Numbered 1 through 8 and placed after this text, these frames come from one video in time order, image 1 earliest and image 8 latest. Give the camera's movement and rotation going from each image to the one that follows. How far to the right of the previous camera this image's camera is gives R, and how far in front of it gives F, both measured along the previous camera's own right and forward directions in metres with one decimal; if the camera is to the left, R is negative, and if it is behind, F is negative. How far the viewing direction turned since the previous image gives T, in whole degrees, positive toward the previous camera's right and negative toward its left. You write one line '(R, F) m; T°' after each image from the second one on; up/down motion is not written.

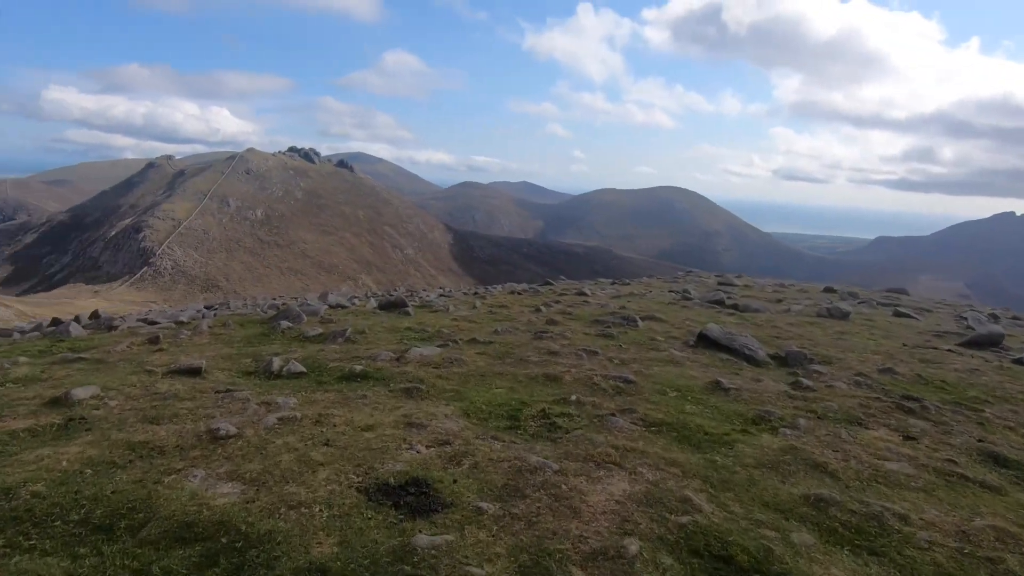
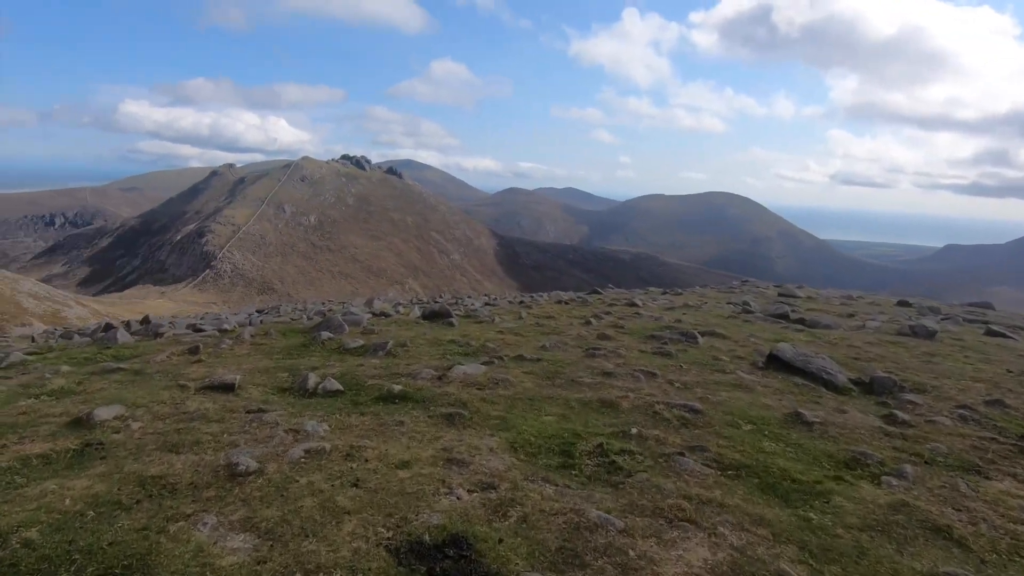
(-0.1, +0.9) m; -5°
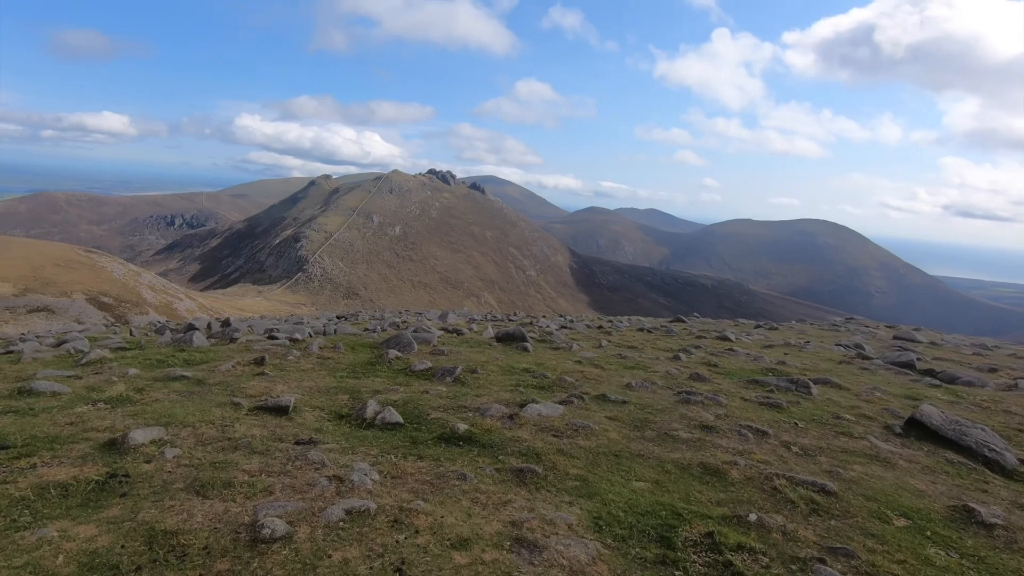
(-0.2, +1.3) m; -8°
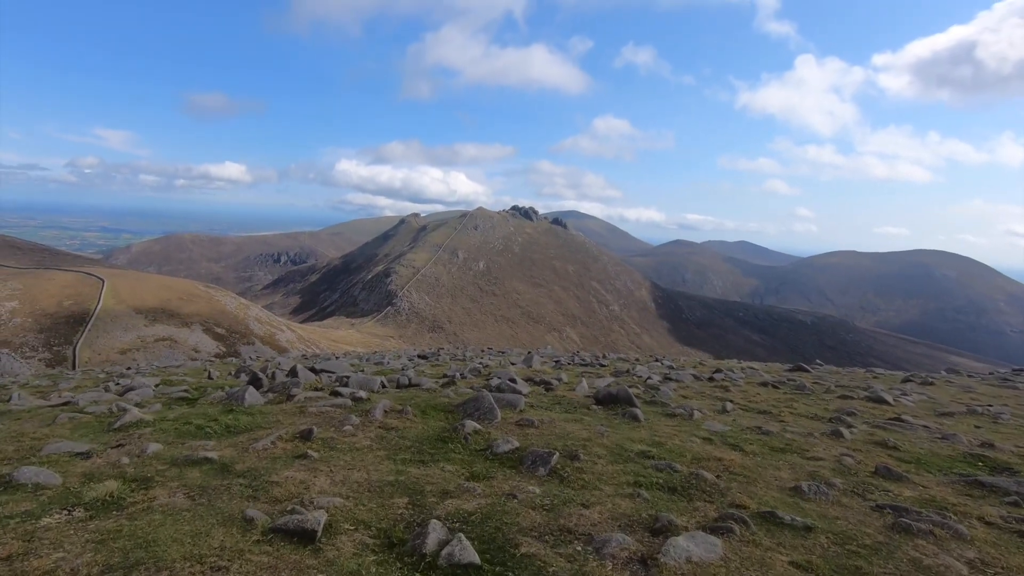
(-0.5, +2.8) m; -9°
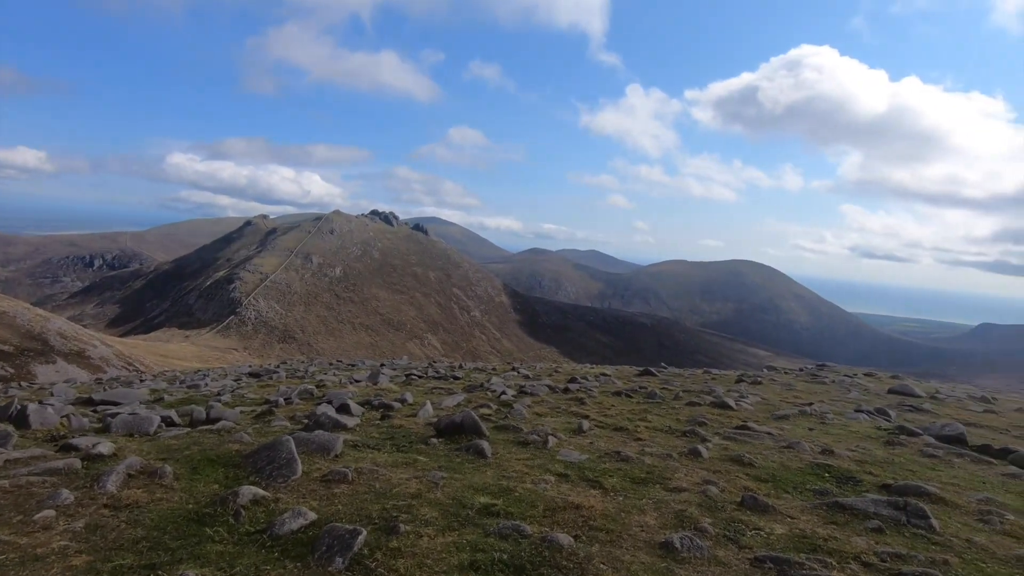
(+0.8, +2.3) m; +15°
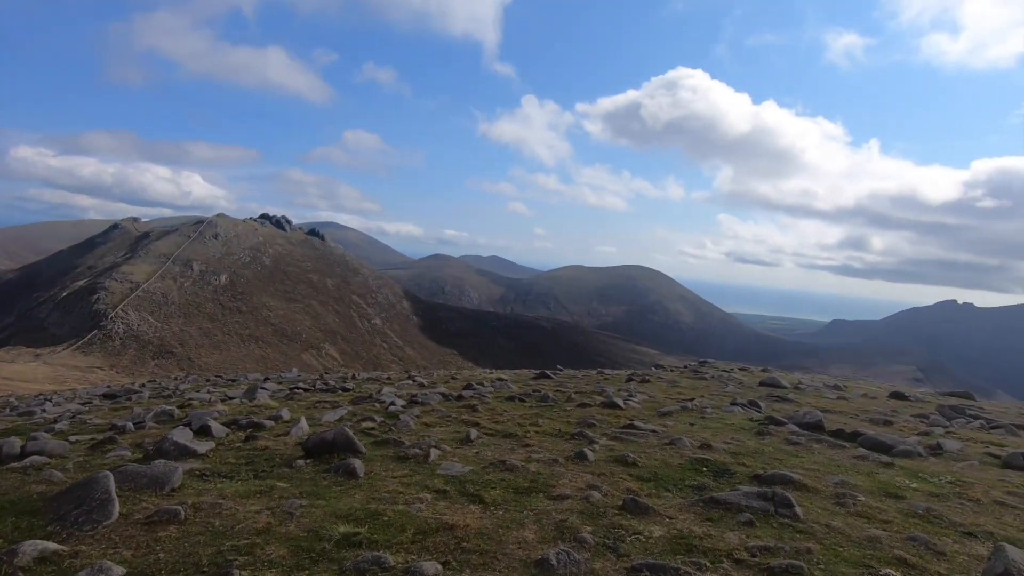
(+0.5, +0.6) m; +10°
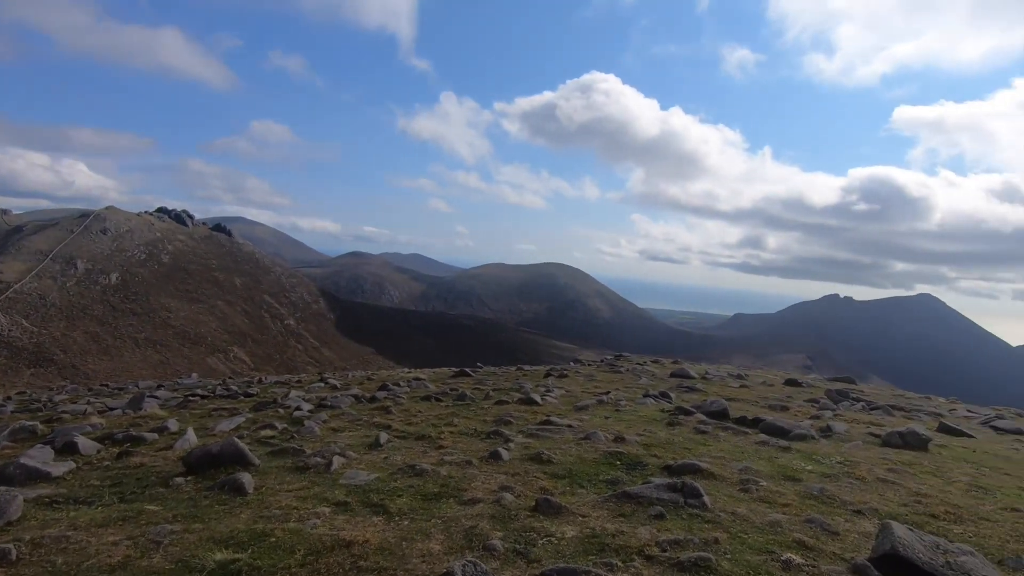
(+0.2, +0.5) m; +8°
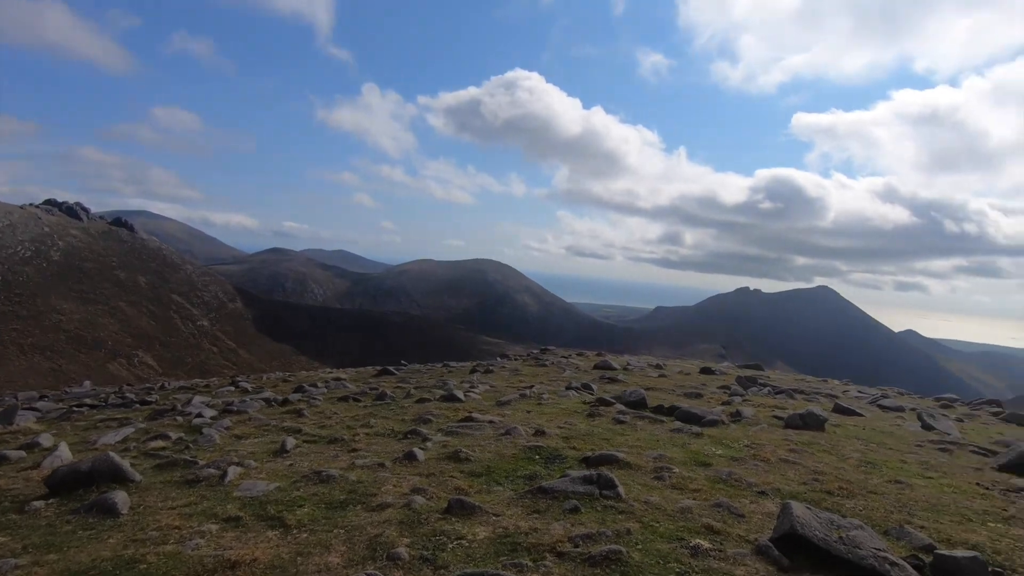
(+0.3, +0.3) m; +8°
